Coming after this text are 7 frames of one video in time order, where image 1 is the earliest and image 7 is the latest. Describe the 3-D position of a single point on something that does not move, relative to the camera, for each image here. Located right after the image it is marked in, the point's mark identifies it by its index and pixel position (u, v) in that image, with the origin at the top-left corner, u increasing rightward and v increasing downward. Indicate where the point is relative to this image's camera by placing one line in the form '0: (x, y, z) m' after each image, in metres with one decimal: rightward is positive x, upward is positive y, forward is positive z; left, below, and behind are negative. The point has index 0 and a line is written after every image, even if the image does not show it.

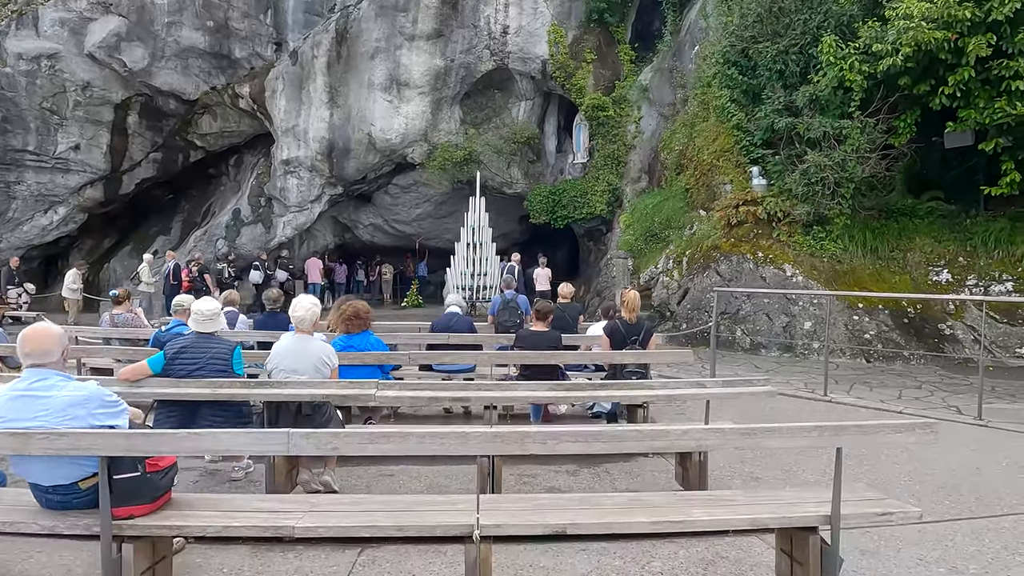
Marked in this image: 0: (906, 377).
0: (+5.4, -1.2, +9.1) m
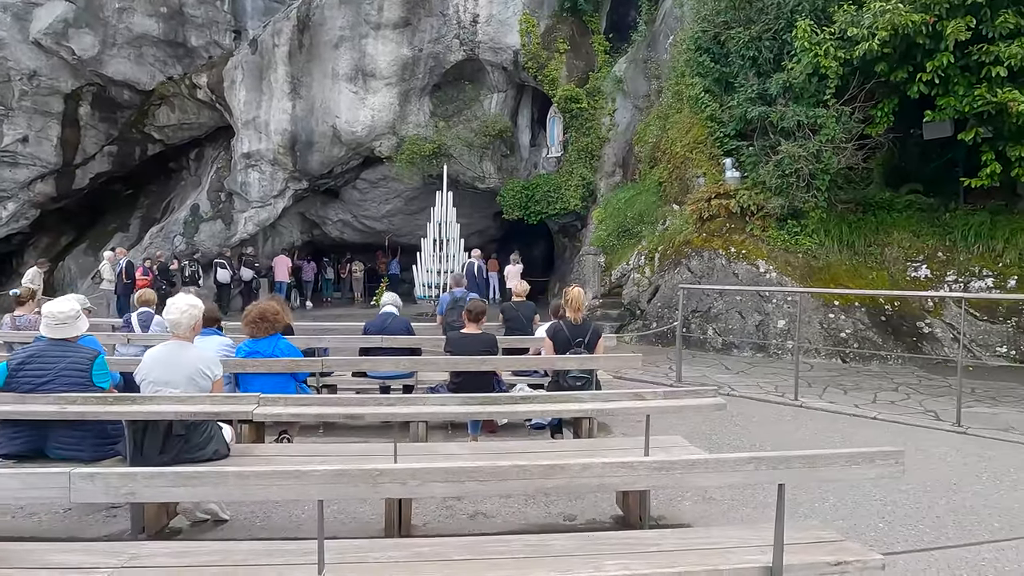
0: (+4.8, -1.2, +8.6) m
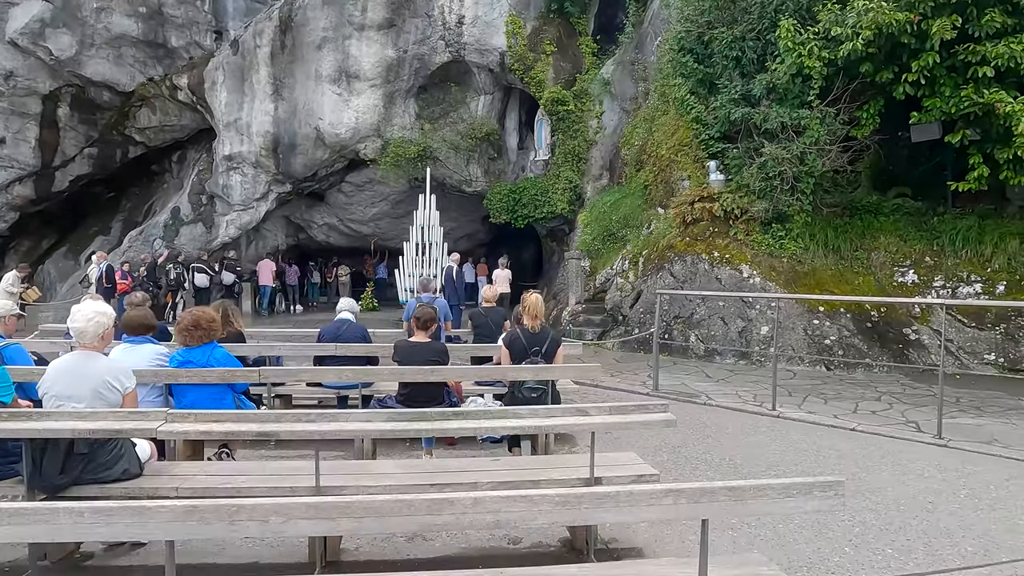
0: (+4.5, -1.3, +8.4) m
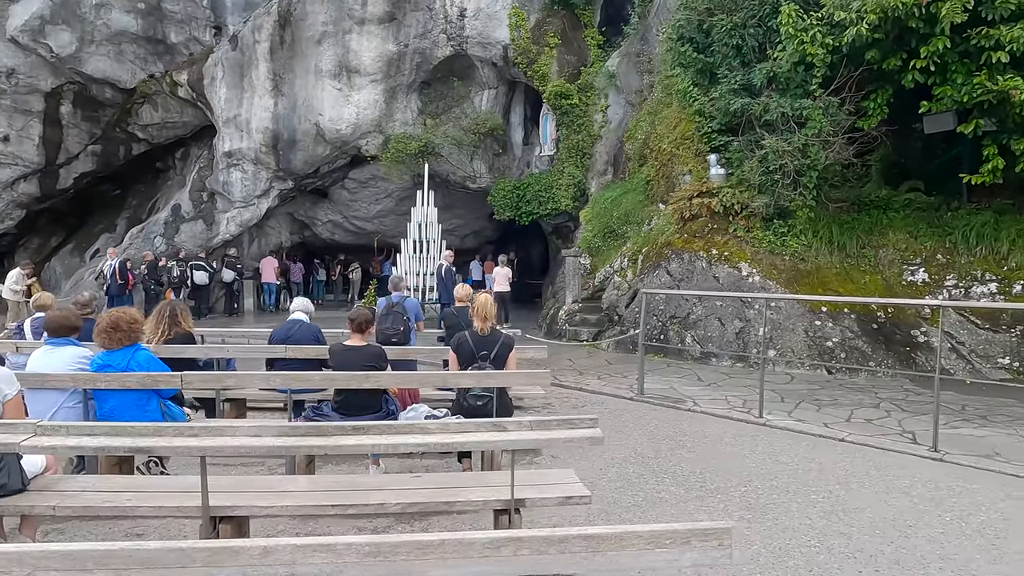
0: (+4.2, -1.3, +7.9) m
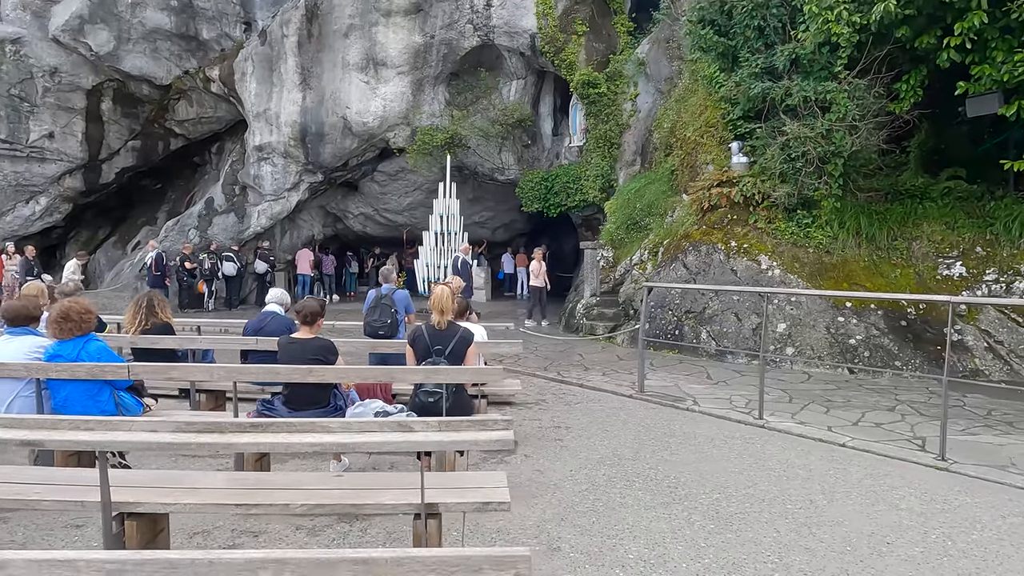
0: (+4.1, -1.2, +7.4) m
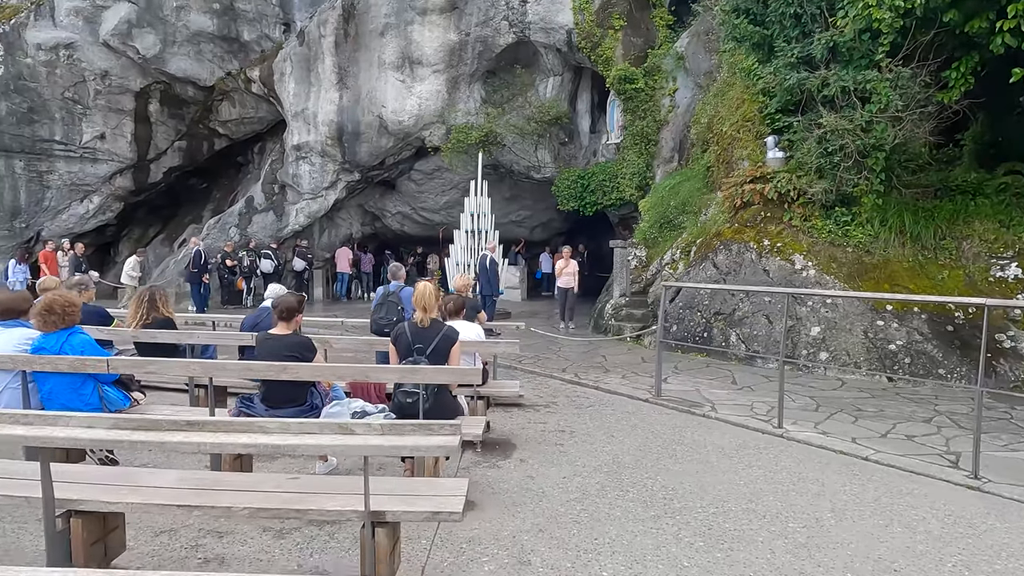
0: (+4.2, -1.2, +6.9) m
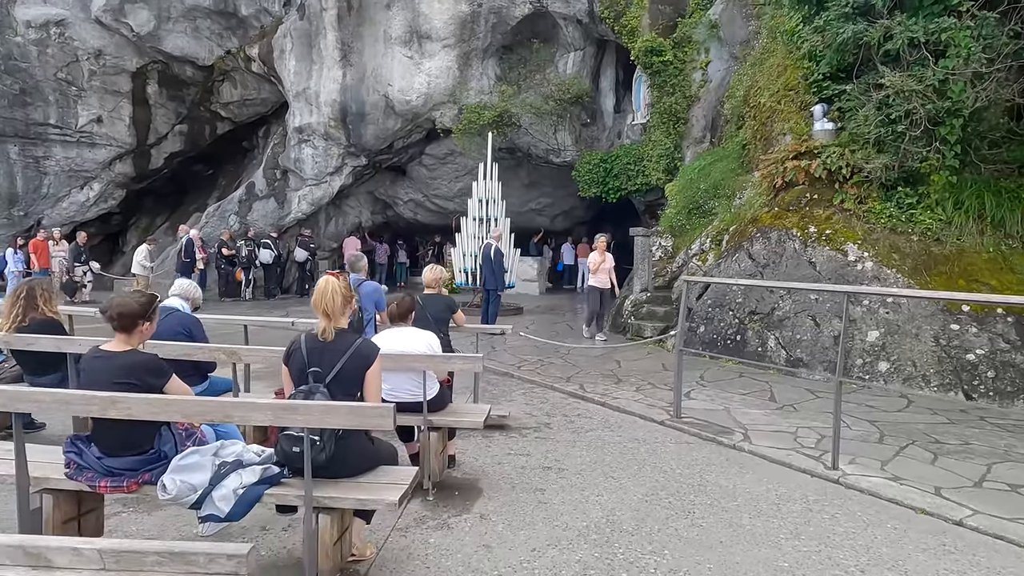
0: (+4.1, -1.2, +5.3) m
